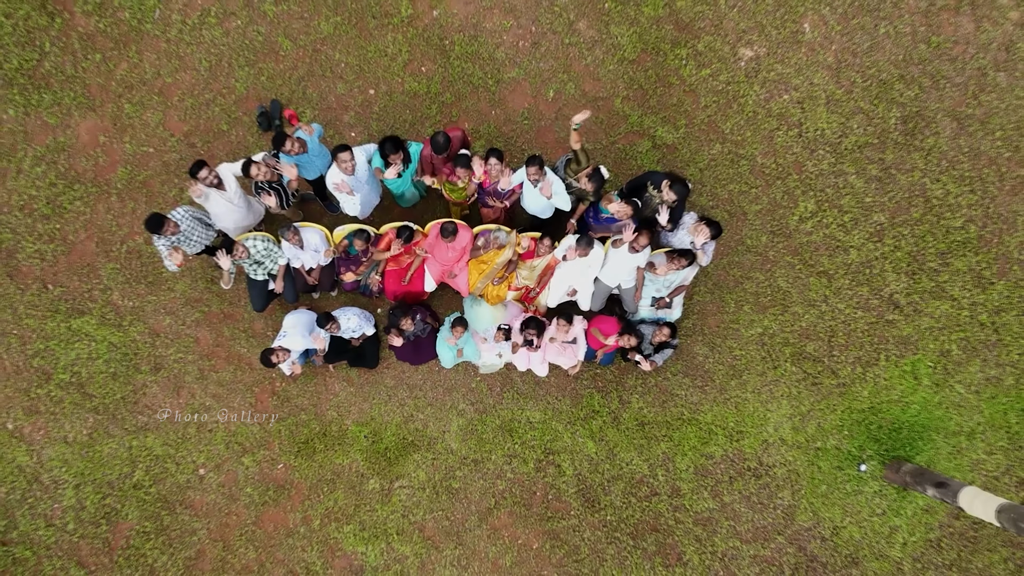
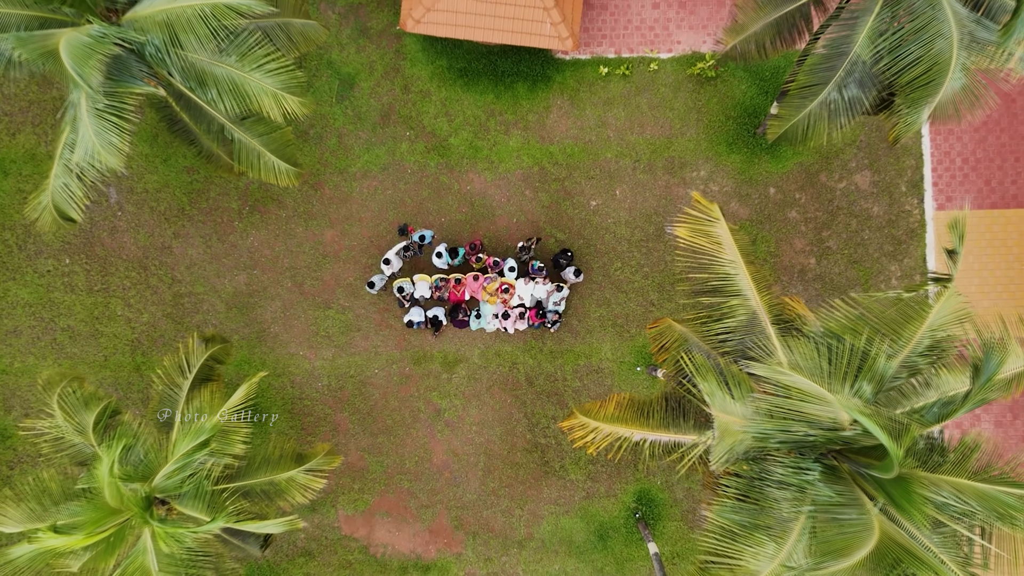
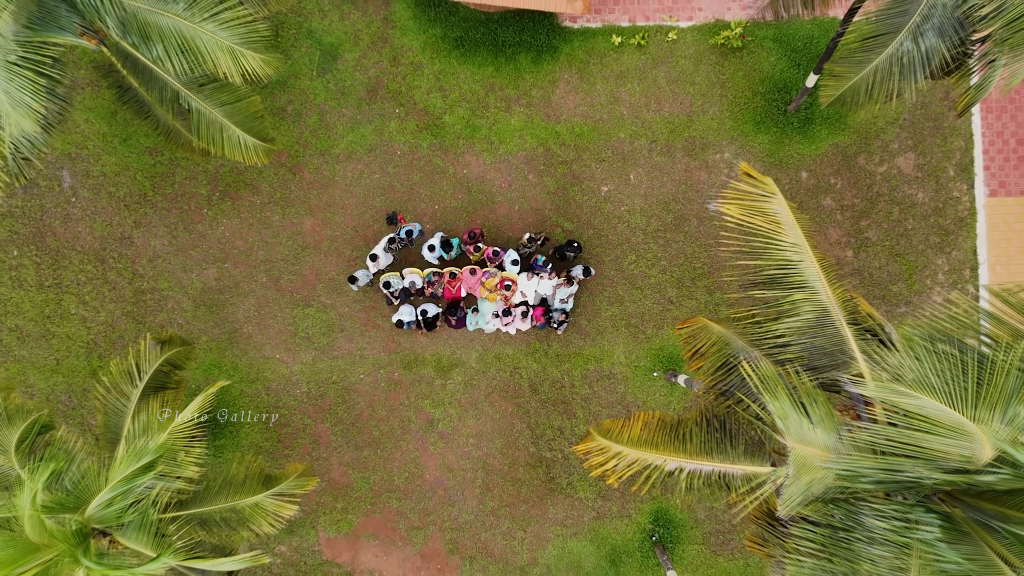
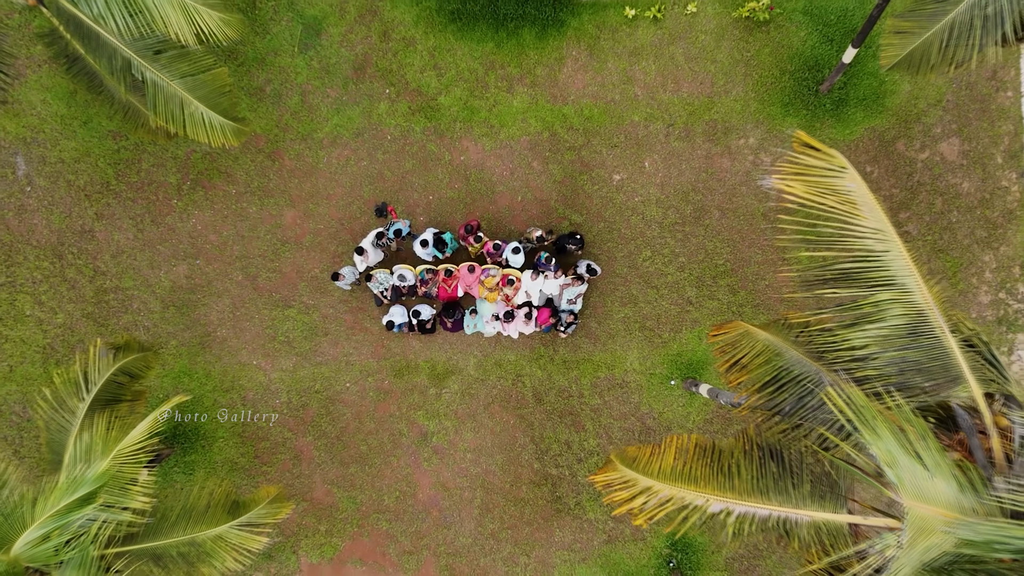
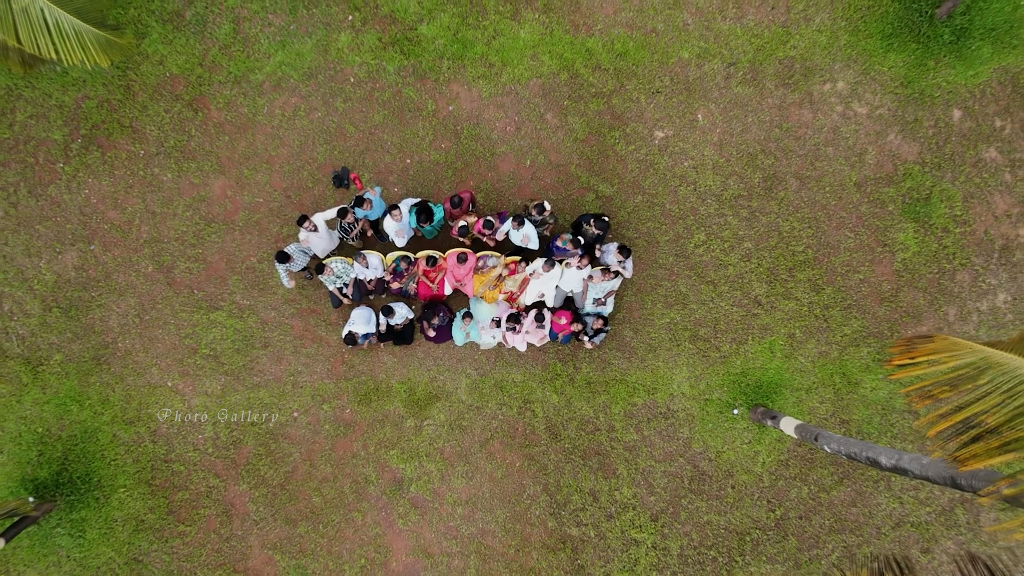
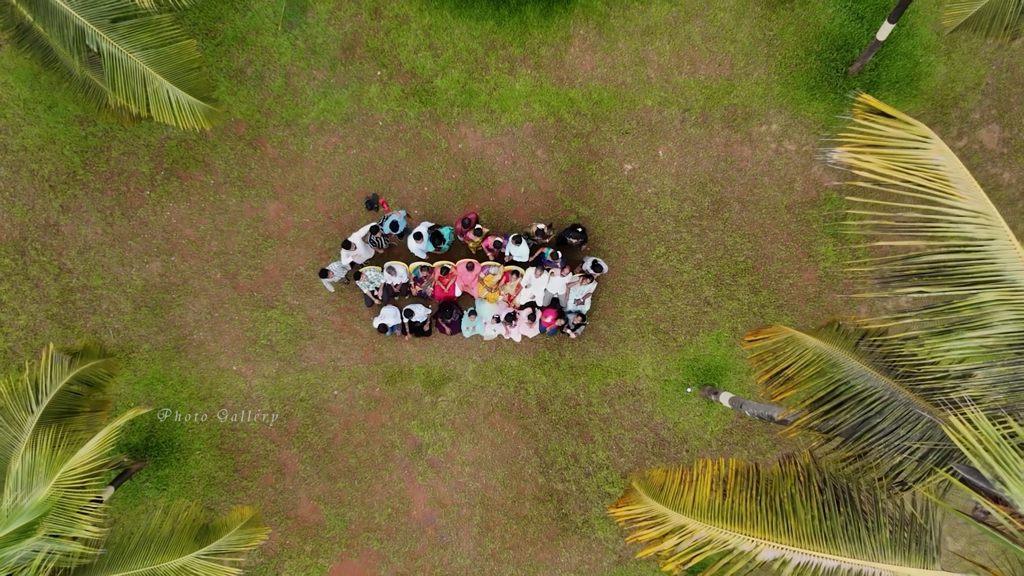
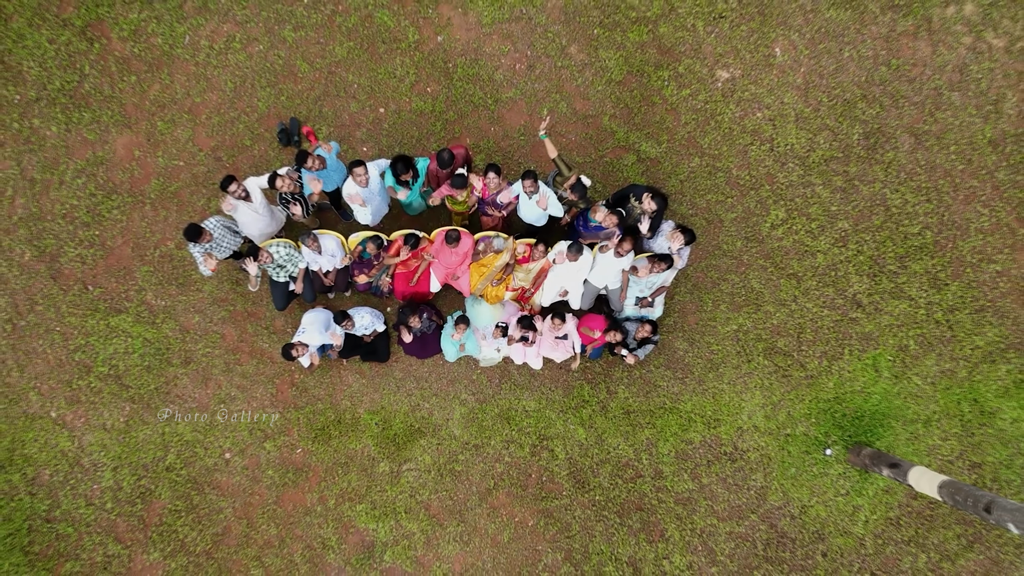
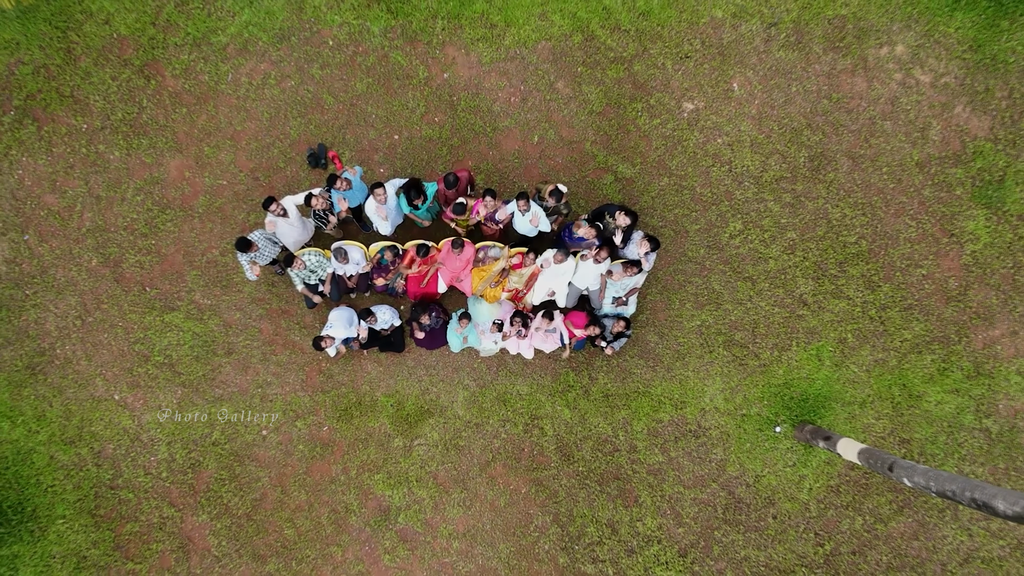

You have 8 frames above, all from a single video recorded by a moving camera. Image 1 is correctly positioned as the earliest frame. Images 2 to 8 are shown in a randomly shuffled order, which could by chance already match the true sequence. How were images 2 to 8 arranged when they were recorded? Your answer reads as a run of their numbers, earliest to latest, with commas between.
7, 8, 5, 6, 4, 3, 2
